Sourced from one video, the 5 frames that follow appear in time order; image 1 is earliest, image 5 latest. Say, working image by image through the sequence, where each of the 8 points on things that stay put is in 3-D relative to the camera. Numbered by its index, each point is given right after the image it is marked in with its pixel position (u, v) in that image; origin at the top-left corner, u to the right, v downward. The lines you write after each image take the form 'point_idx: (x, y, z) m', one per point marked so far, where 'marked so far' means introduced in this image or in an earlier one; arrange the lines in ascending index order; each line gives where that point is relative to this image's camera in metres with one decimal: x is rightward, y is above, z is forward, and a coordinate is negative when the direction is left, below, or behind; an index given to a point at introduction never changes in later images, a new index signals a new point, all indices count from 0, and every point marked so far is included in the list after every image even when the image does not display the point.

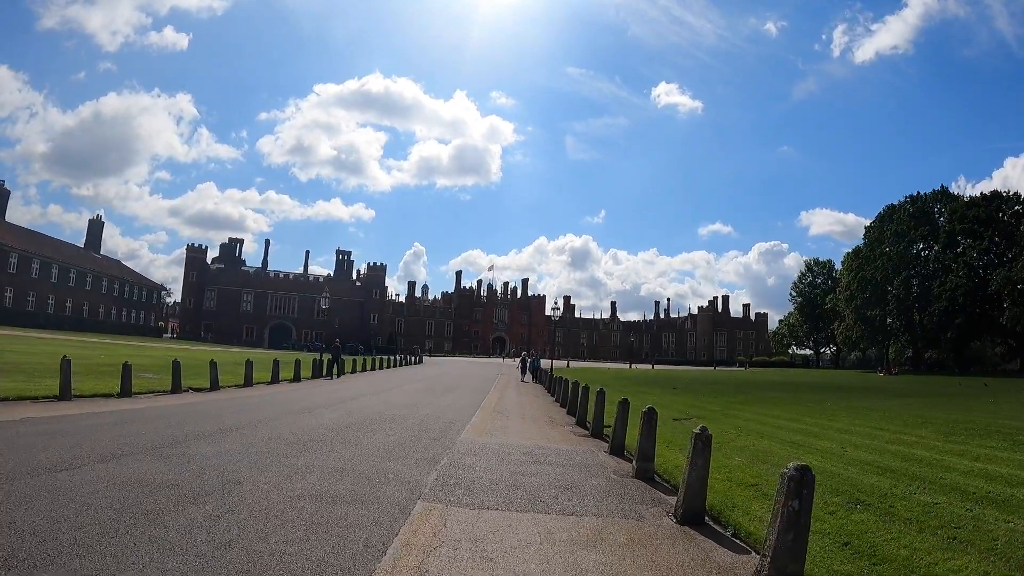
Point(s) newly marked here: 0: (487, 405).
0: (-0.7, -3.4, +19.2) m
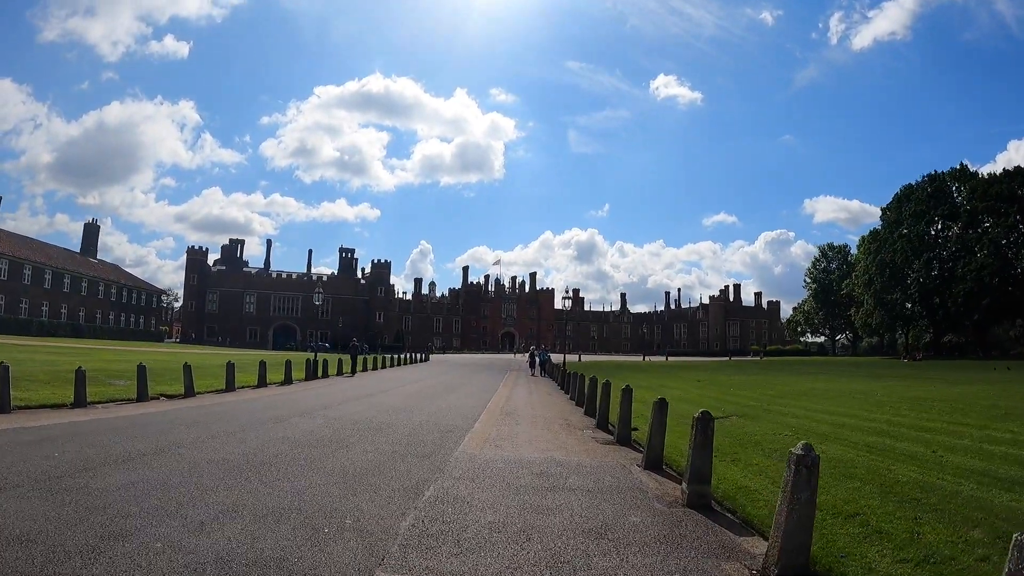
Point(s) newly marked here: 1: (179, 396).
0: (-0.5, -3.0, +16.8) m
1: (-9.9, -3.2, +19.6) m
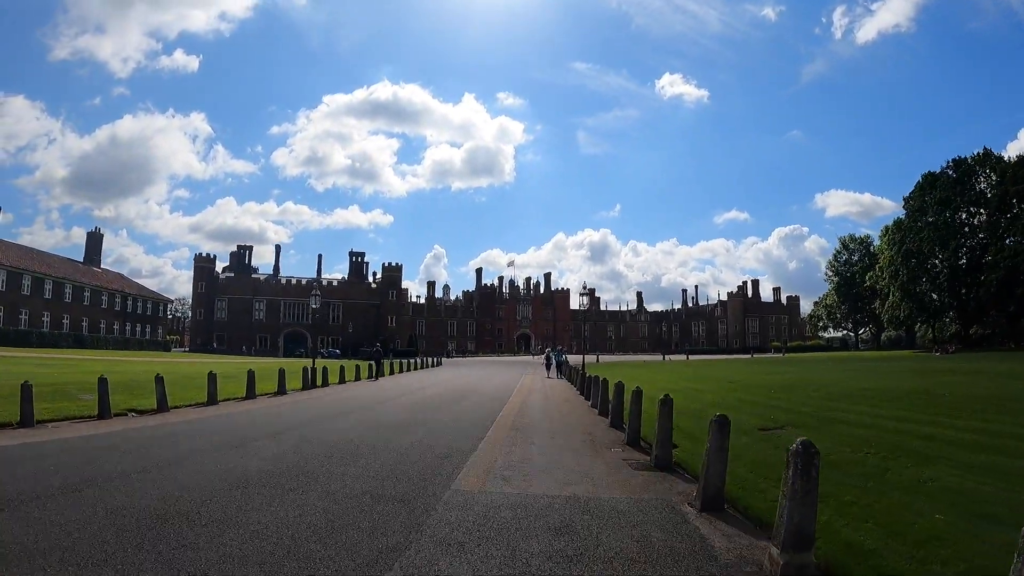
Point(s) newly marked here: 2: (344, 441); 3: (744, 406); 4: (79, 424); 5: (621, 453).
0: (-0.2, -2.9, +14.4) m
1: (-9.6, -3.3, +17.5) m
2: (-2.8, -2.6, +11.1) m
3: (+6.2, -3.1, +17.4) m
4: (-9.8, -3.1, +15.0) m
5: (+1.8, -2.7, +10.8) m
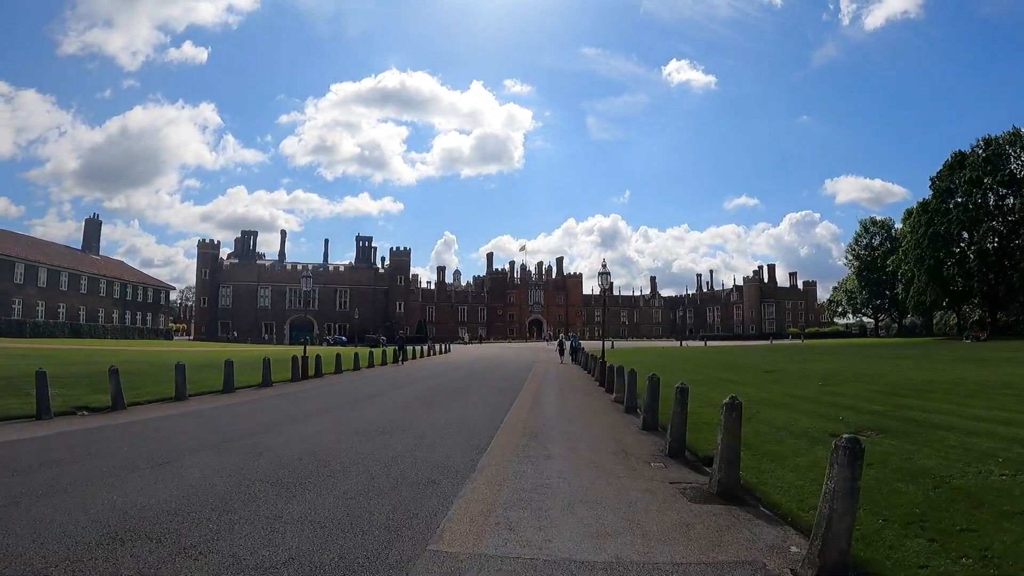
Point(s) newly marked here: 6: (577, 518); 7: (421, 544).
0: (0.0, -2.4, +11.8) m
1: (-9.4, -2.8, +15.0) m
2: (-2.7, -2.2, +8.6) m
3: (+6.4, -2.5, +14.8) m
4: (-9.6, -2.7, +12.6) m
5: (+1.9, -2.3, +8.2) m
6: (+0.6, -2.0, +5.8) m
7: (-0.7, -1.9, +4.8) m
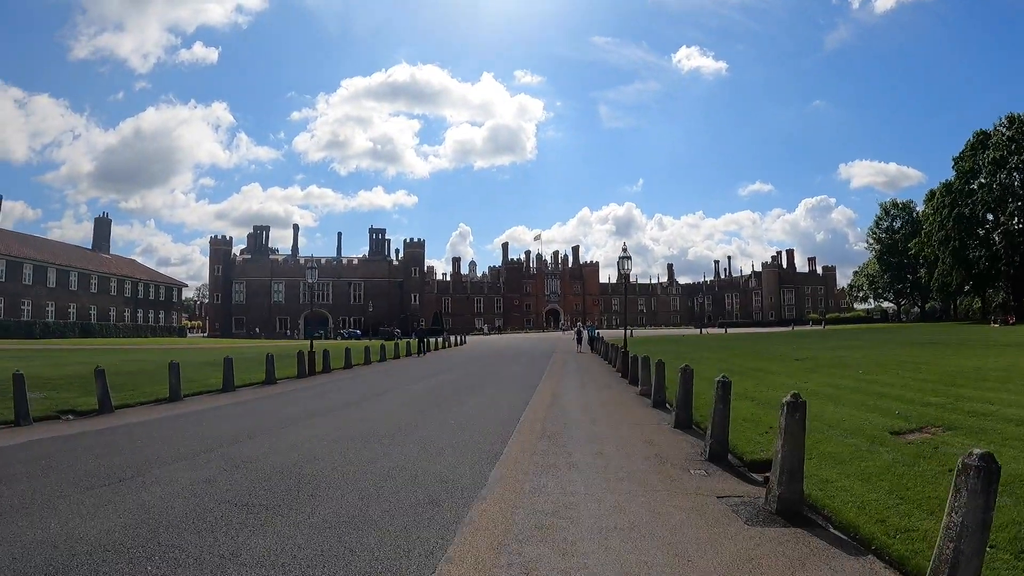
0: (+0.2, -2.1, +10.6) m
1: (-9.0, -2.7, +14.0) m
2: (-2.5, -2.0, +7.4) m
3: (+6.7, -2.1, +13.4) m
4: (-9.3, -2.6, +11.6) m
5: (+2.1, -2.0, +6.9) m
6: (+0.7, -1.8, +4.5) m
7: (-0.6, -1.7, +3.6) m
